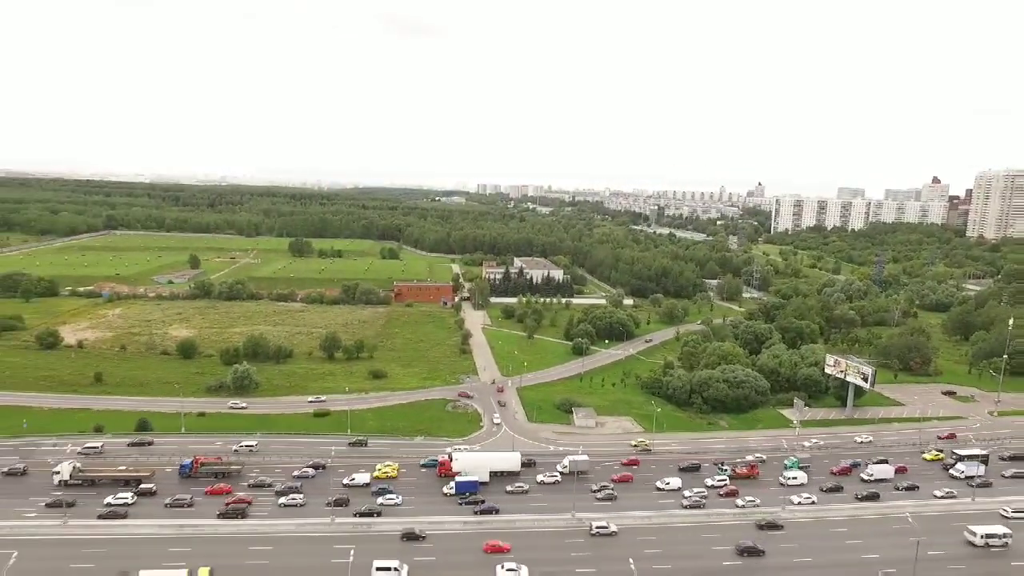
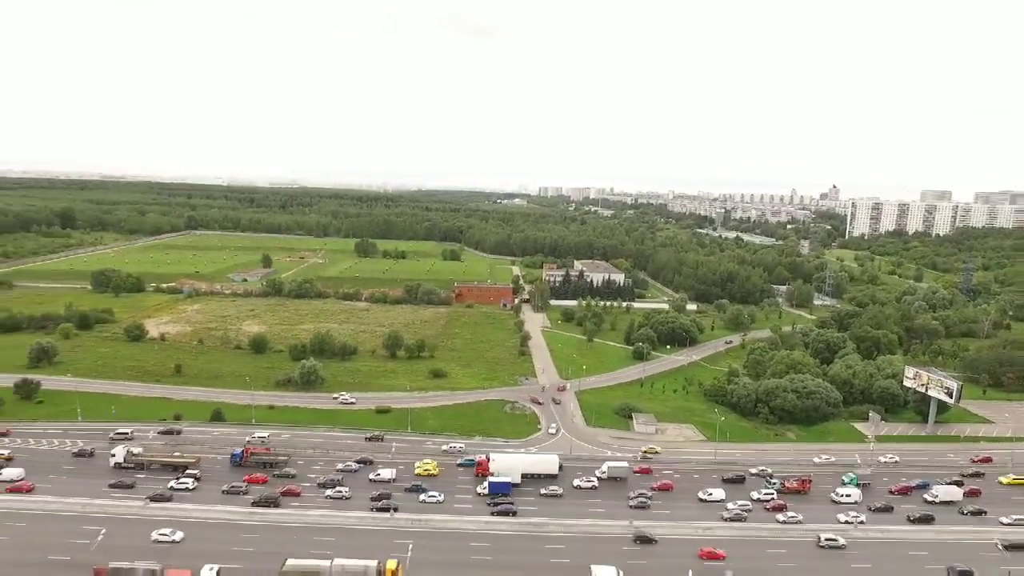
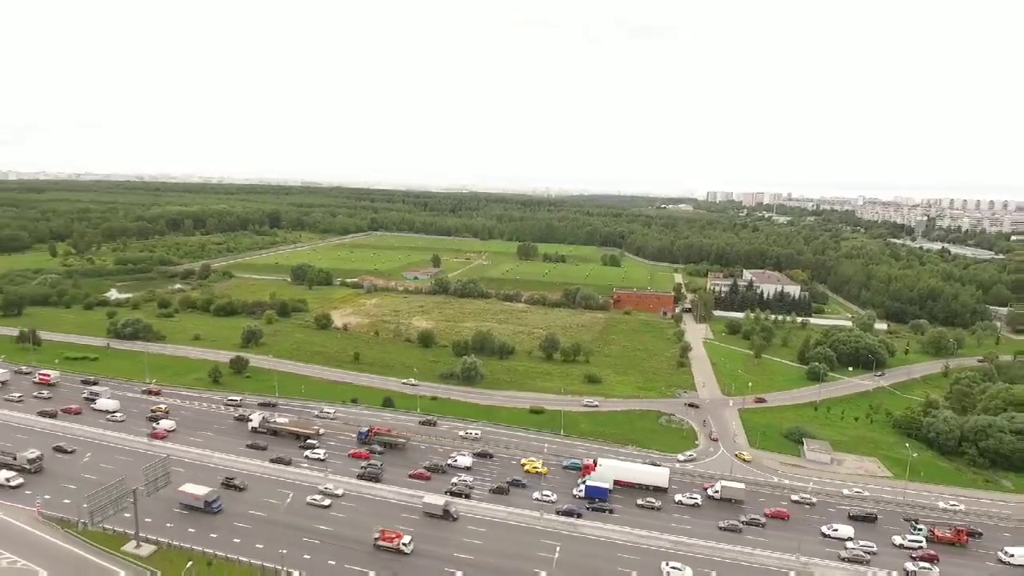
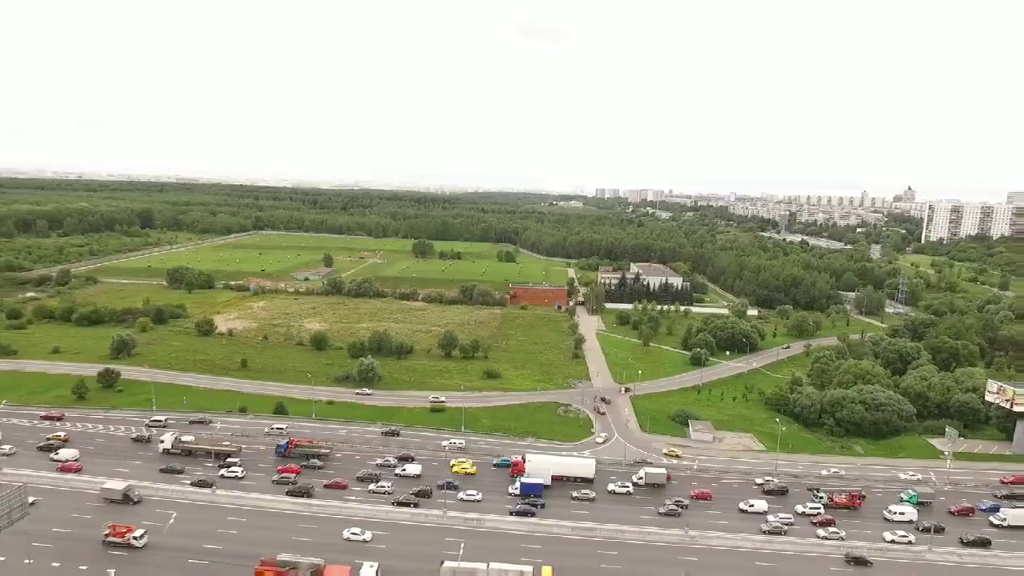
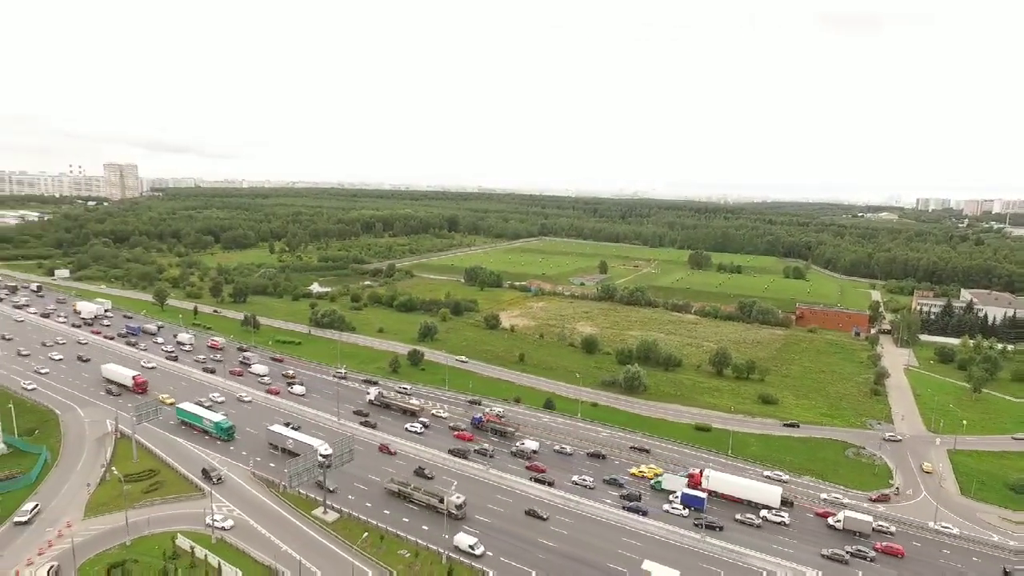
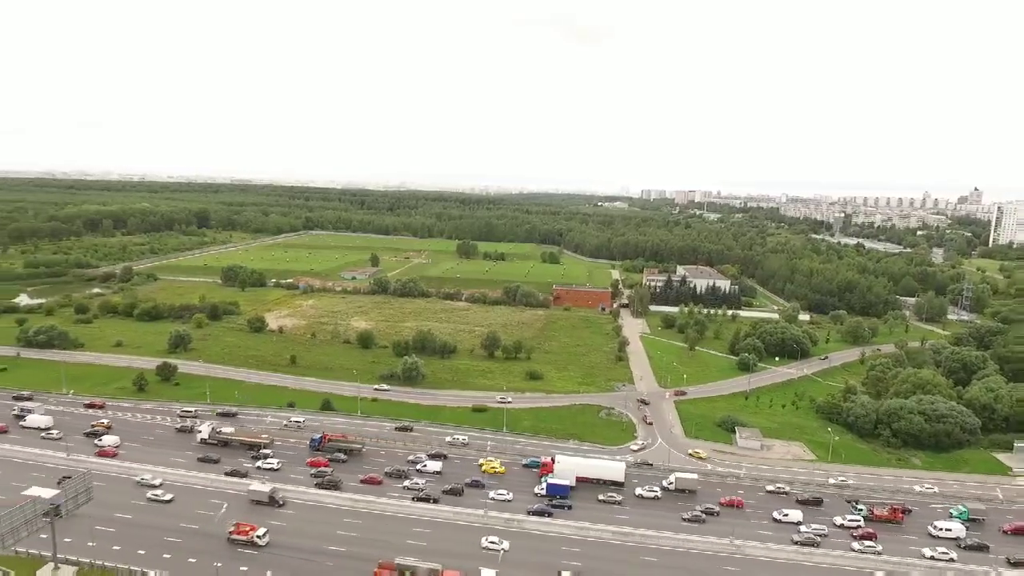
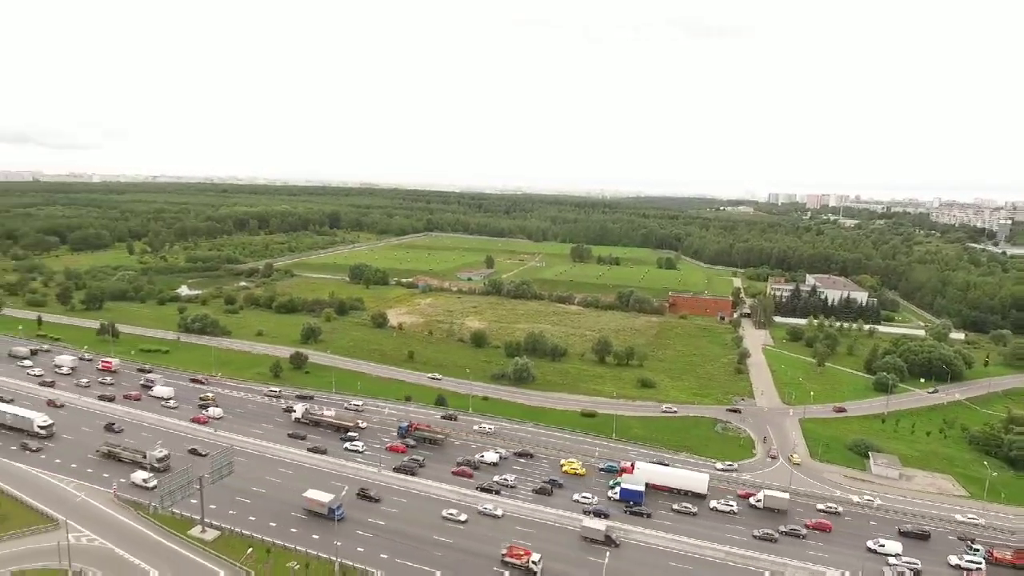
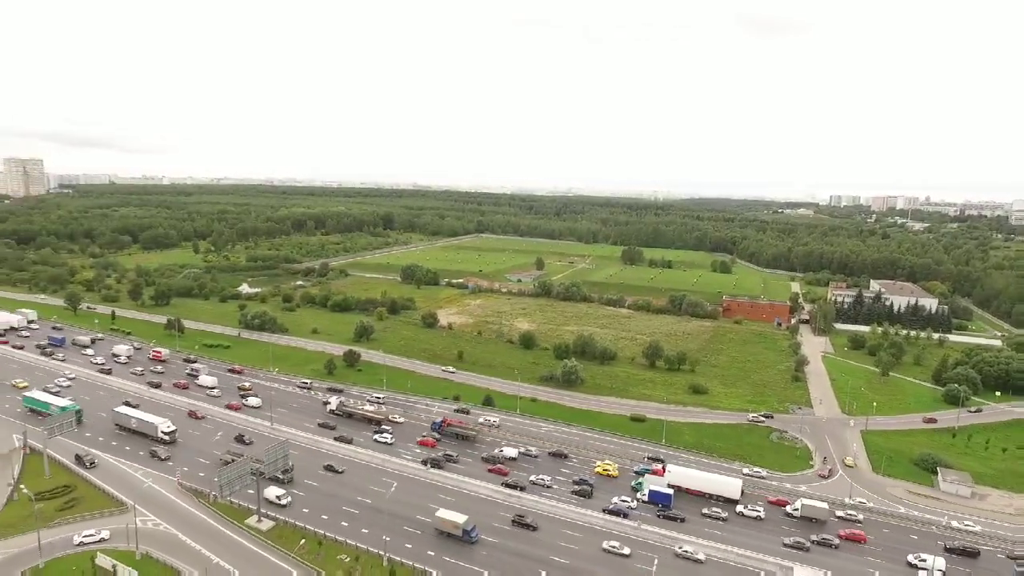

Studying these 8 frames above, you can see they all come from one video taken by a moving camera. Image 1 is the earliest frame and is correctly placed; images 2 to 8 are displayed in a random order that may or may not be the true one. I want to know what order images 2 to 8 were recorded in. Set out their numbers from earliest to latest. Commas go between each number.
2, 4, 6, 3, 7, 8, 5
